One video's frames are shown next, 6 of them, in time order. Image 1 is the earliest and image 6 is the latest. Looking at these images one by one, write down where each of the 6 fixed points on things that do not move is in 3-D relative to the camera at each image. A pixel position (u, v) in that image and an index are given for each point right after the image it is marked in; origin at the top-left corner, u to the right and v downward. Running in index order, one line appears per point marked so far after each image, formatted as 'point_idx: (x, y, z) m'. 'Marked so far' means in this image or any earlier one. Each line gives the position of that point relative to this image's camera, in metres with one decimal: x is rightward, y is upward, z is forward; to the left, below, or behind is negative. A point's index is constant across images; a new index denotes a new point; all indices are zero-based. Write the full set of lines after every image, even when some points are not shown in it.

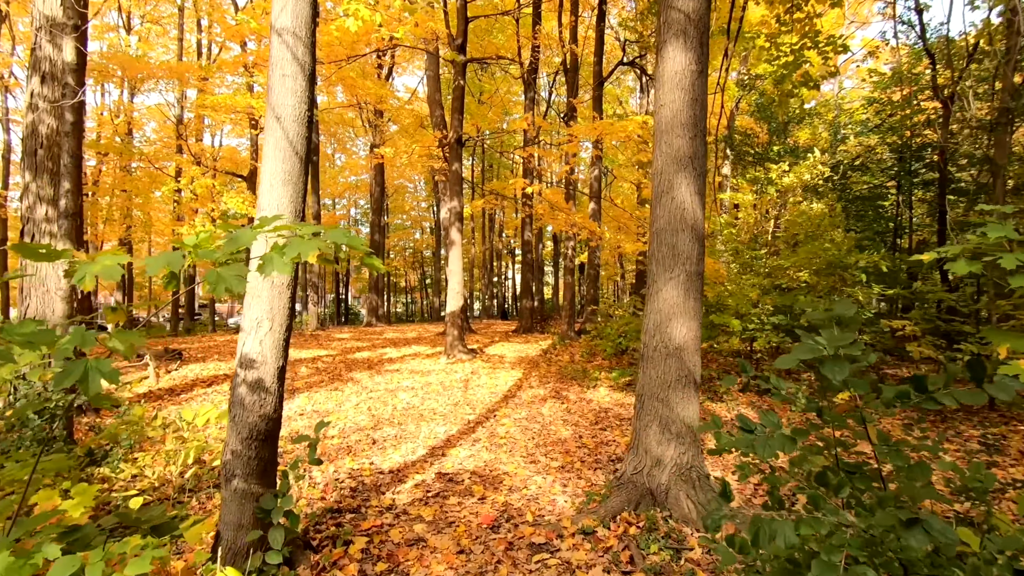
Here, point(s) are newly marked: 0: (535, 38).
0: (+0.7, +7.3, +13.1) m
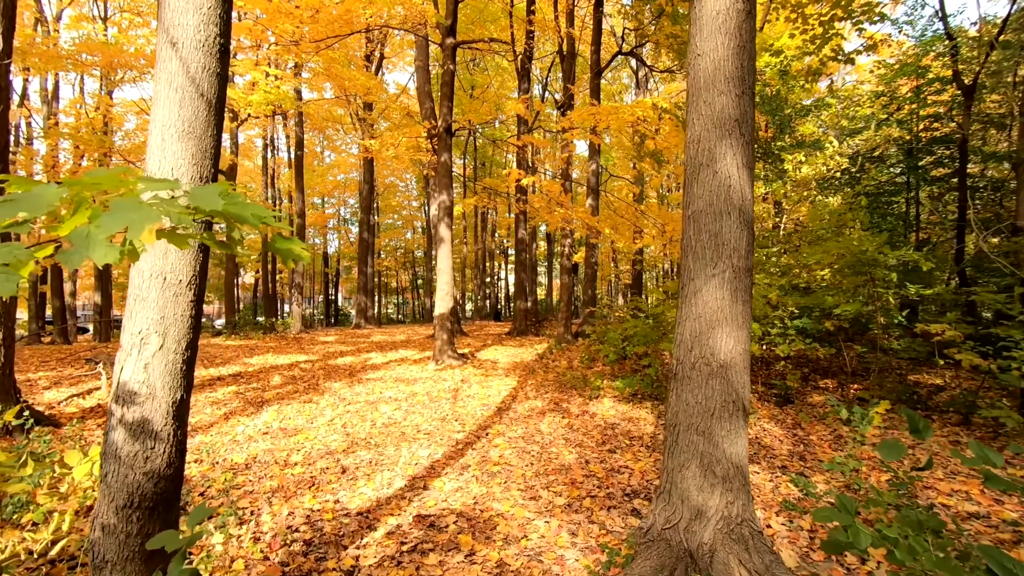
0: (+0.5, +7.2, +12.4) m
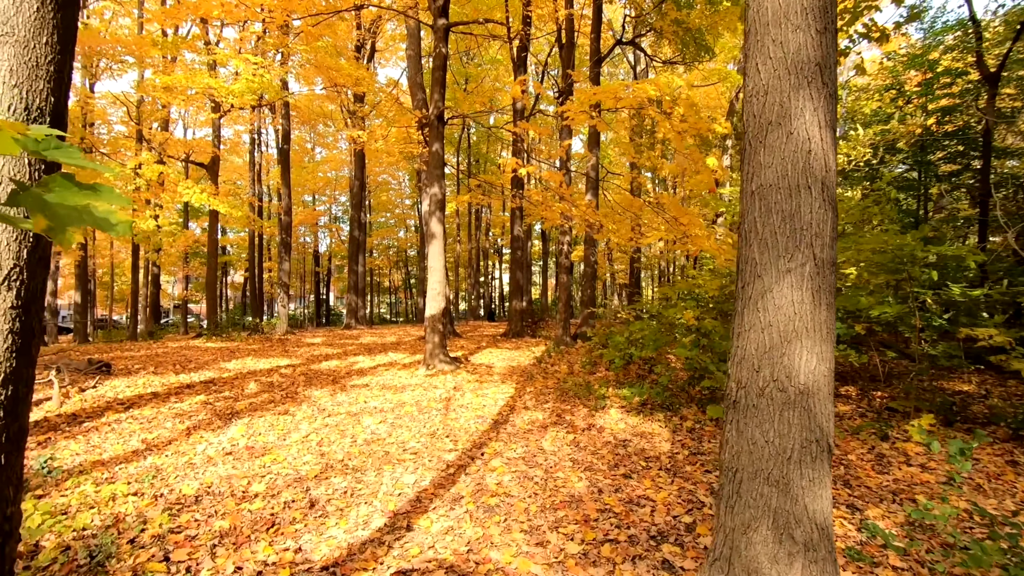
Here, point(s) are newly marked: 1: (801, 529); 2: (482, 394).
0: (+0.4, +7.3, +11.8) m
1: (+1.1, -0.9, +1.7) m
2: (-0.5, -1.7, +7.1) m
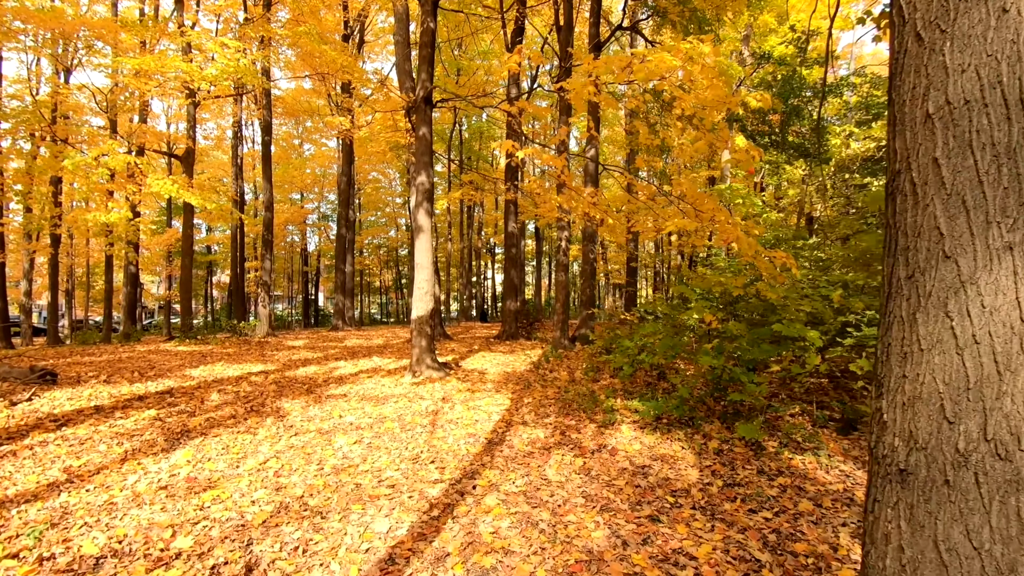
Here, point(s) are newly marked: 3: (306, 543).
0: (+0.2, +7.3, +11.0) m
1: (+1.2, -0.9, +1.0) m
2: (-0.5, -1.6, +6.3) m
3: (-1.3, -1.6, +2.9) m
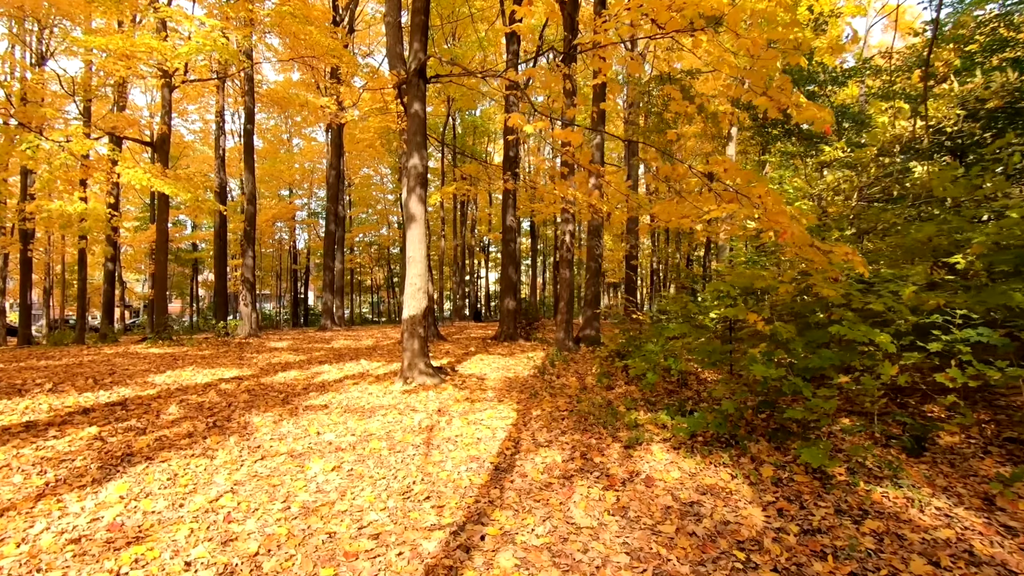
0: (+0.2, +7.3, +10.2) m
1: (+1.3, -0.9, +0.1) m
2: (-0.4, -1.6, +5.4) m
3: (-1.2, -1.6, +2.0) m
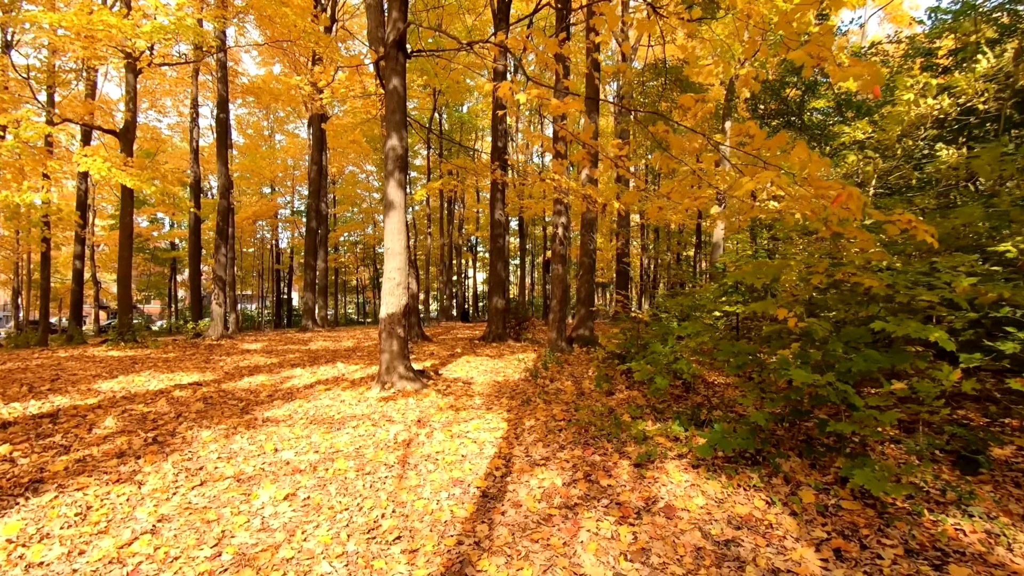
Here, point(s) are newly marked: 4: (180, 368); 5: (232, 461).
0: (0.0, +7.4, +9.5) m
1: (+1.4, -0.8, -0.5) m
2: (-0.6, -1.5, +4.7) m
3: (-1.2, -1.5, +1.3) m
4: (-6.8, -1.6, +9.2) m
5: (-2.6, -1.6, +4.1) m
